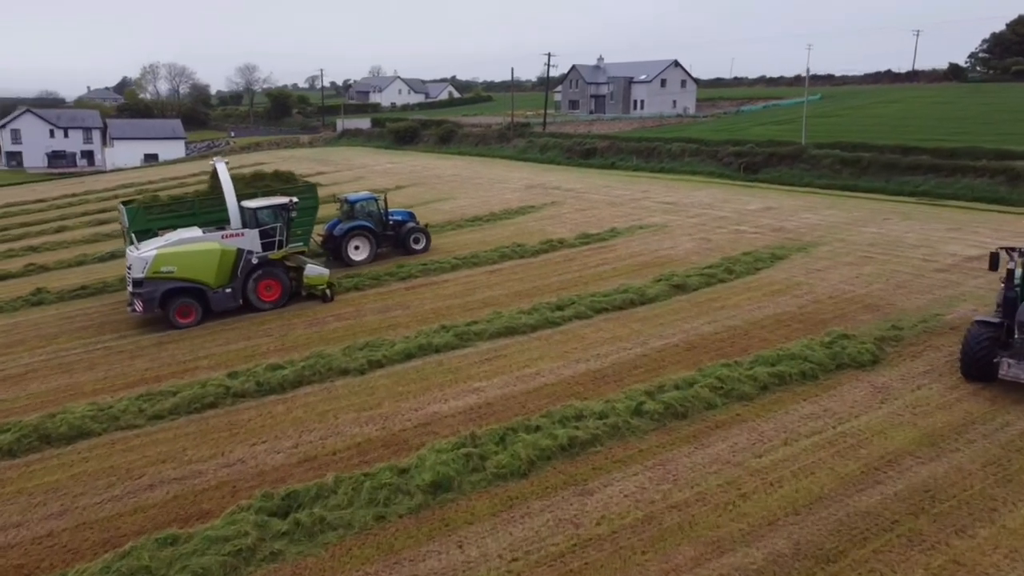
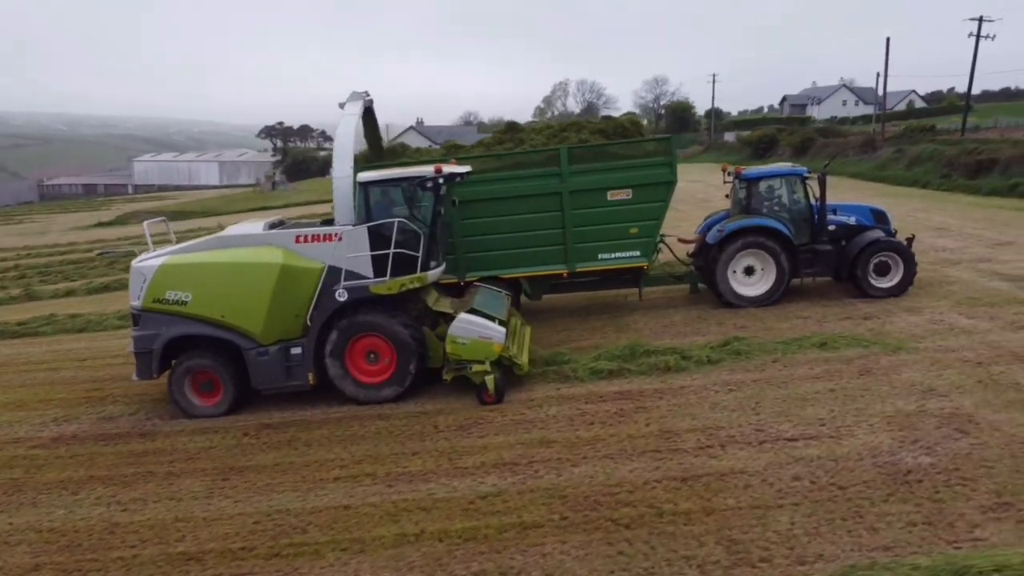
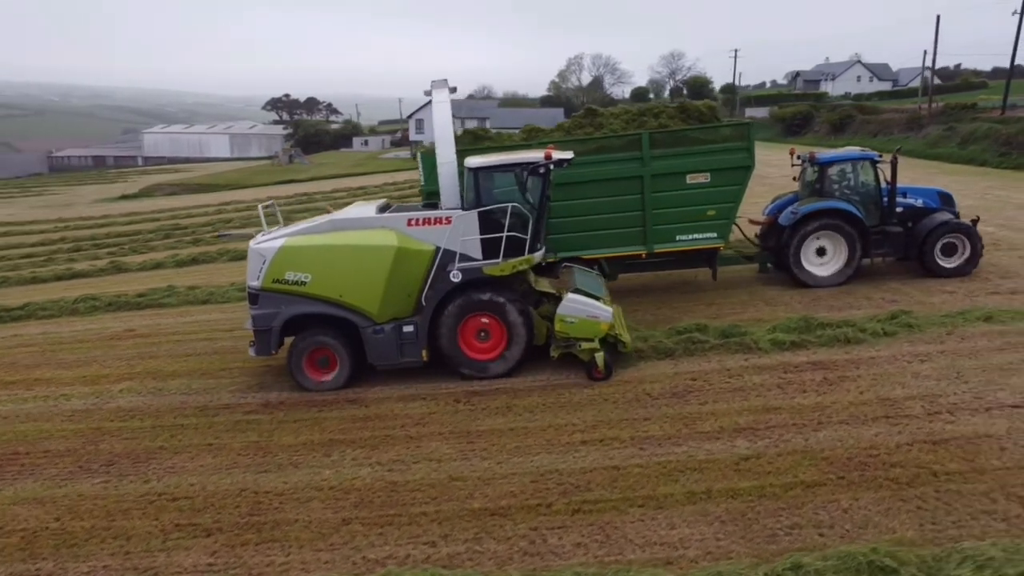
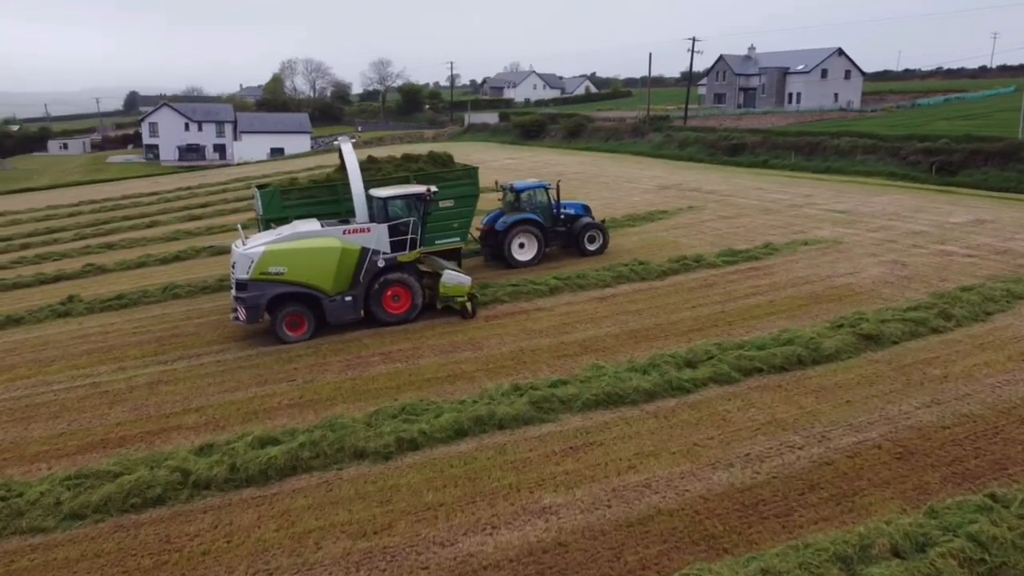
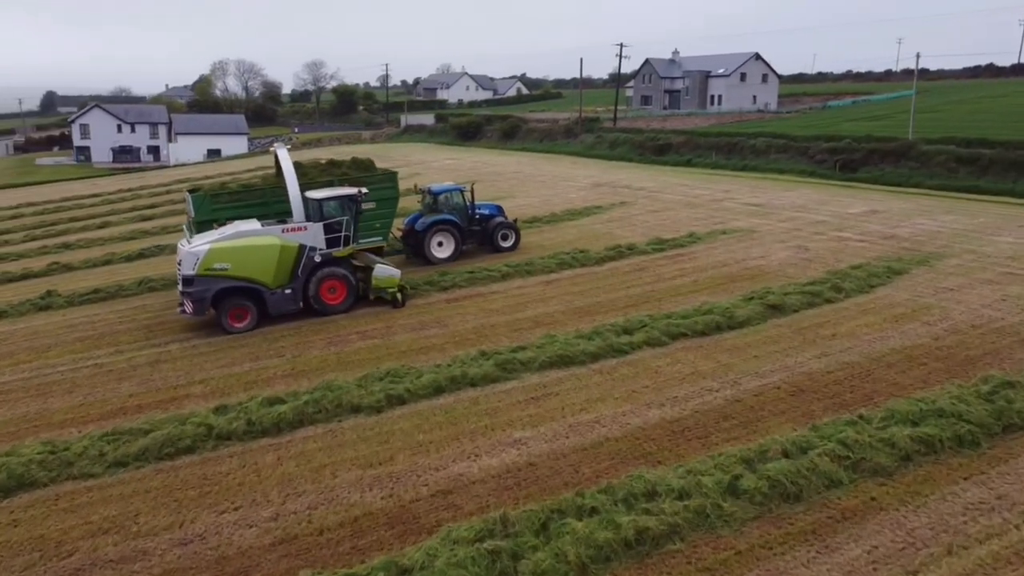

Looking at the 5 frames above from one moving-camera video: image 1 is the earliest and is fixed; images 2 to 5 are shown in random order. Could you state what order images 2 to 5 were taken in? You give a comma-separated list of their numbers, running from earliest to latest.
5, 4, 3, 2
